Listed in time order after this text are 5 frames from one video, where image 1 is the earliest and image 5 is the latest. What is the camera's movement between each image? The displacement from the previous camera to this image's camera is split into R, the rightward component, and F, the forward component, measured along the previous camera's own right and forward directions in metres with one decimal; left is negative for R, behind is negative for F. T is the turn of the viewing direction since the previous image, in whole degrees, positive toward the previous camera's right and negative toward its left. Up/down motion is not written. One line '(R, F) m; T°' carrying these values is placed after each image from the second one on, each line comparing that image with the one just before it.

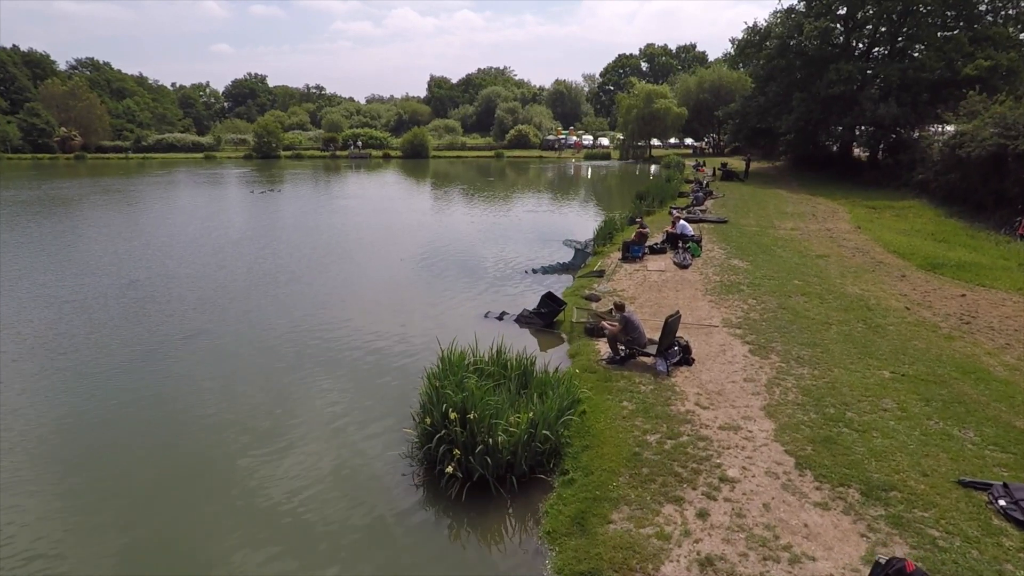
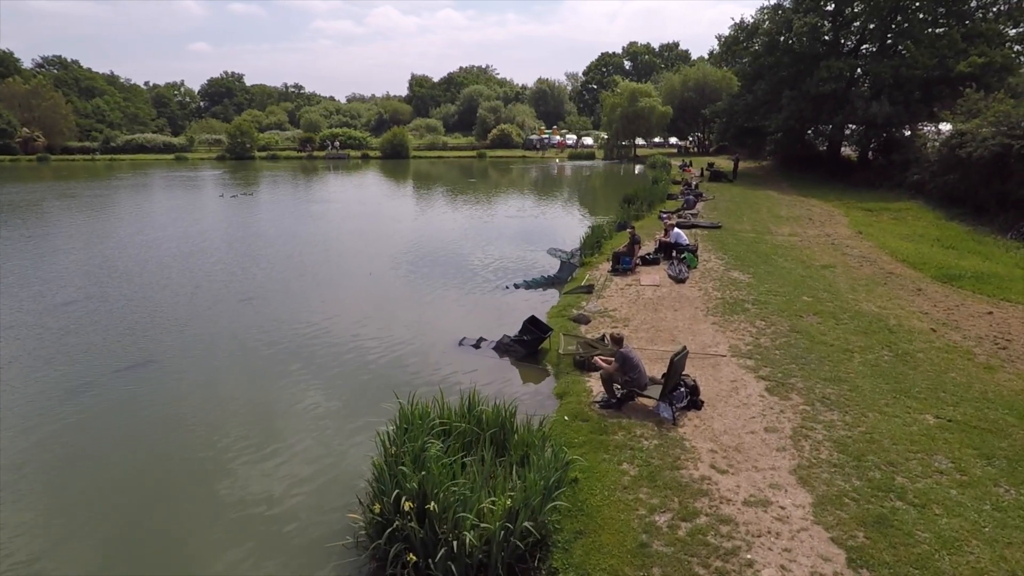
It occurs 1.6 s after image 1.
(+0.2, +1.9) m; +2°
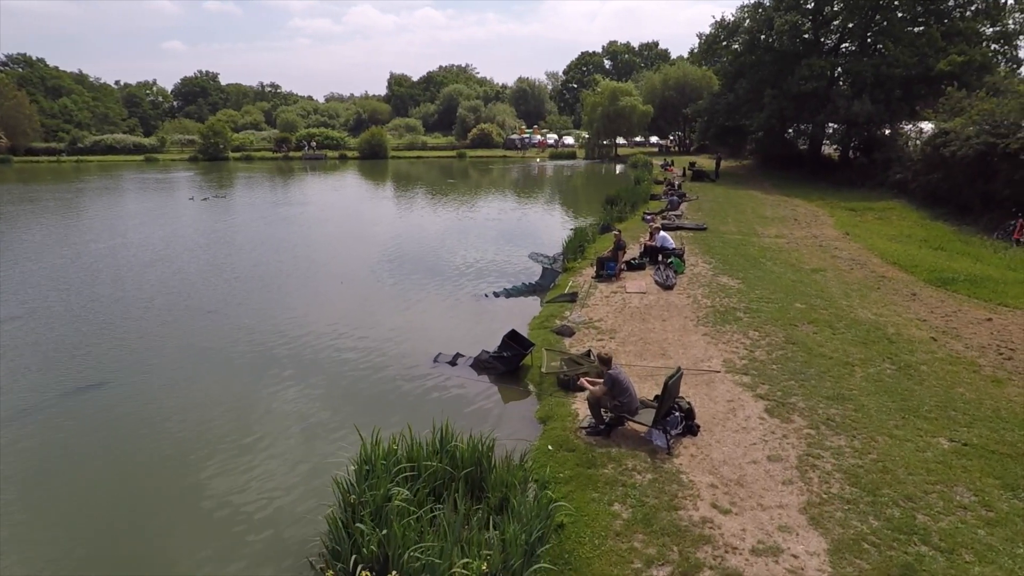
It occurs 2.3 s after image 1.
(+0.1, +0.9) m; +2°
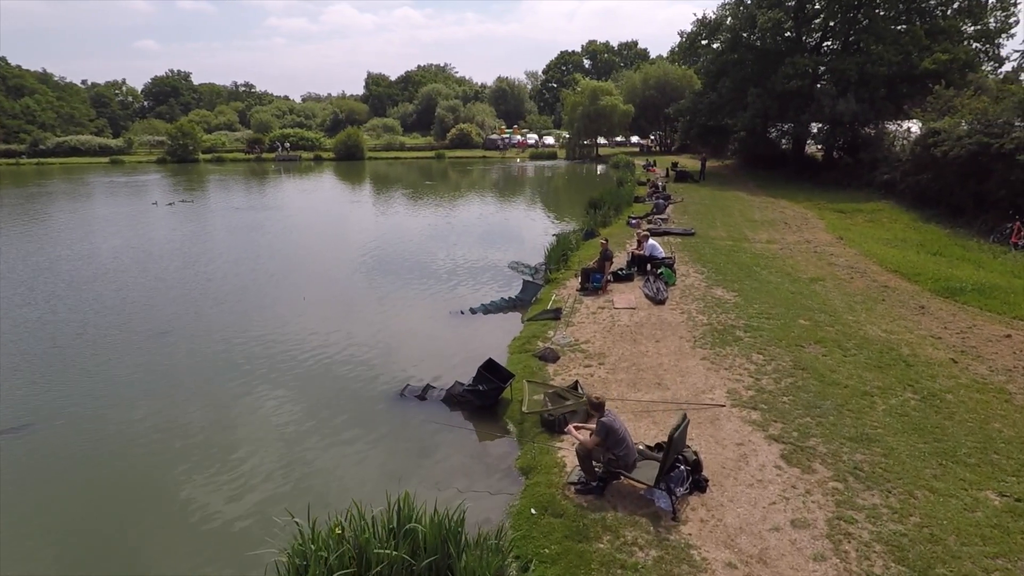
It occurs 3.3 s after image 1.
(+0.1, +1.5) m; +2°
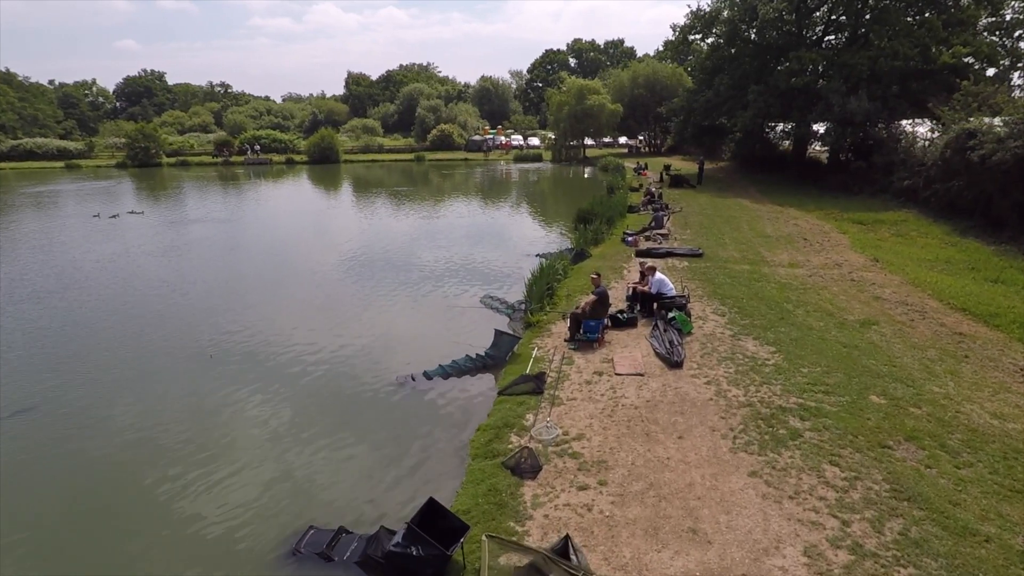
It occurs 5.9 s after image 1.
(+0.4, +4.0) m; +1°
